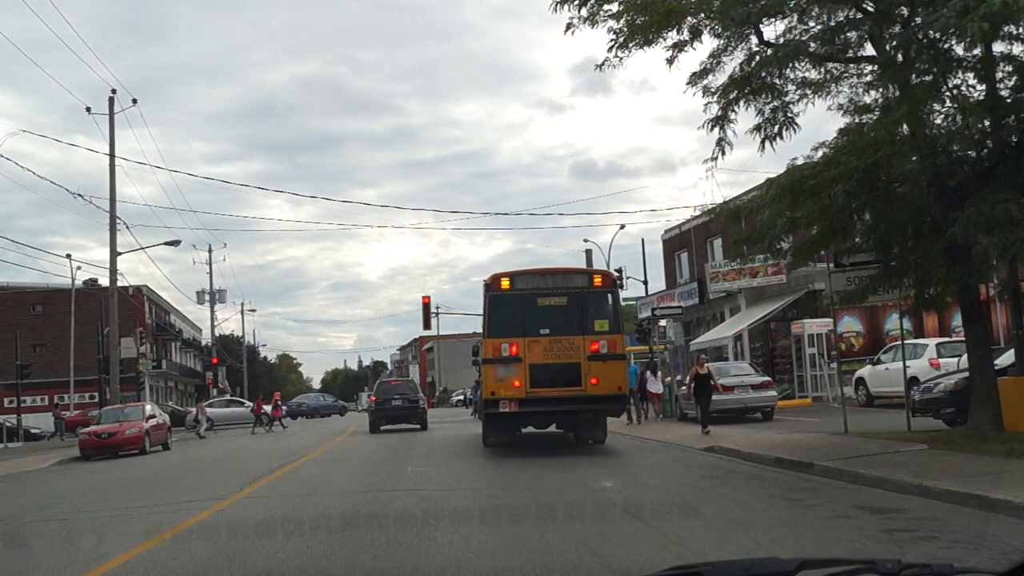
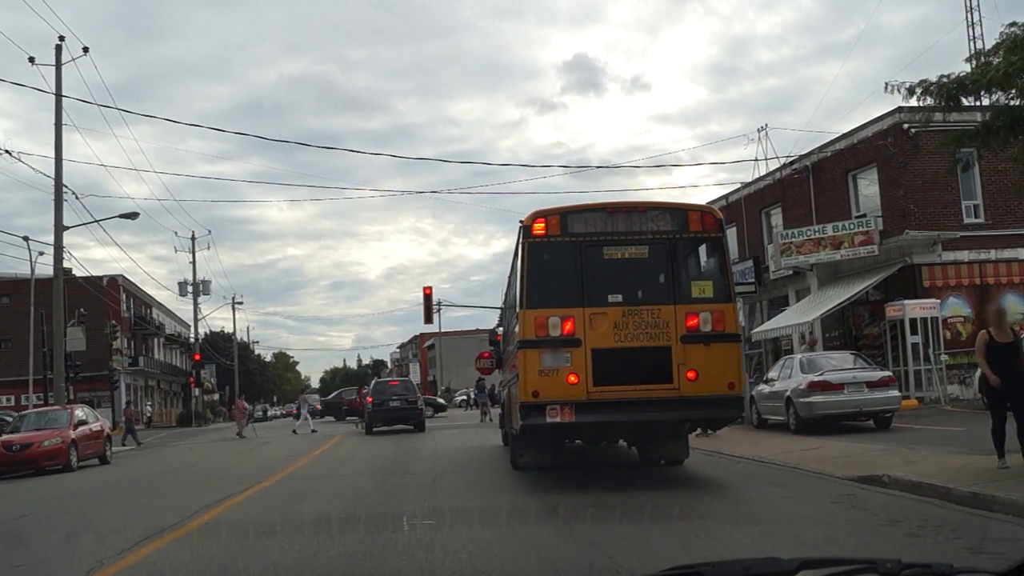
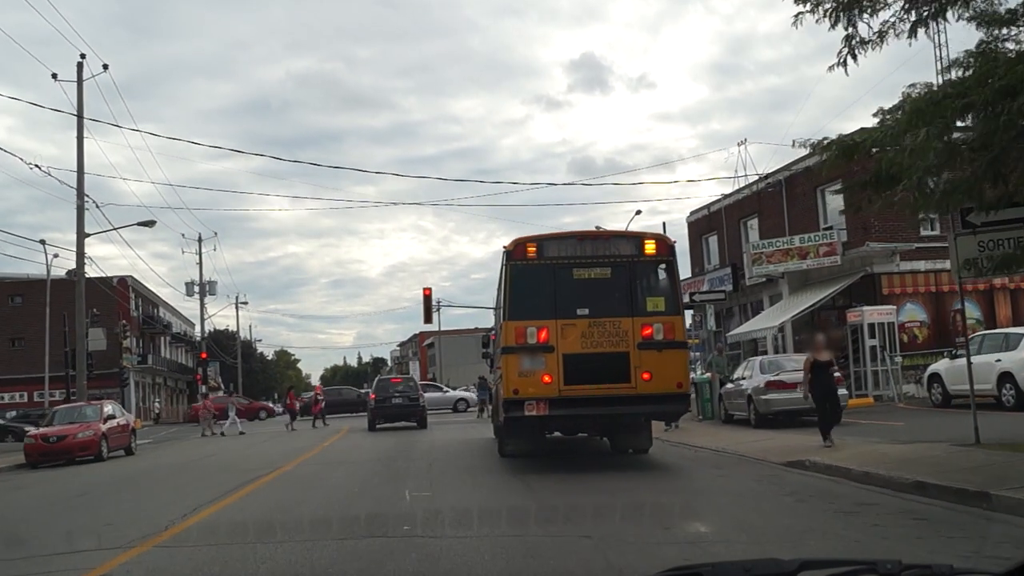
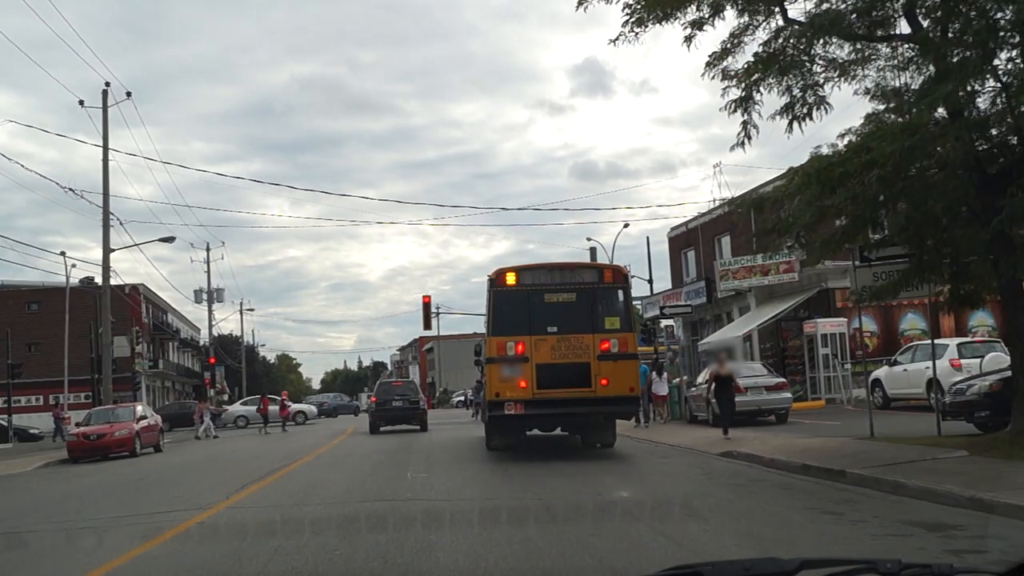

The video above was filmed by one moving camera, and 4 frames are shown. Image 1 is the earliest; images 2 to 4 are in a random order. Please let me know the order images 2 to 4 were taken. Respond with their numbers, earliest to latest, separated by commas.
4, 3, 2
